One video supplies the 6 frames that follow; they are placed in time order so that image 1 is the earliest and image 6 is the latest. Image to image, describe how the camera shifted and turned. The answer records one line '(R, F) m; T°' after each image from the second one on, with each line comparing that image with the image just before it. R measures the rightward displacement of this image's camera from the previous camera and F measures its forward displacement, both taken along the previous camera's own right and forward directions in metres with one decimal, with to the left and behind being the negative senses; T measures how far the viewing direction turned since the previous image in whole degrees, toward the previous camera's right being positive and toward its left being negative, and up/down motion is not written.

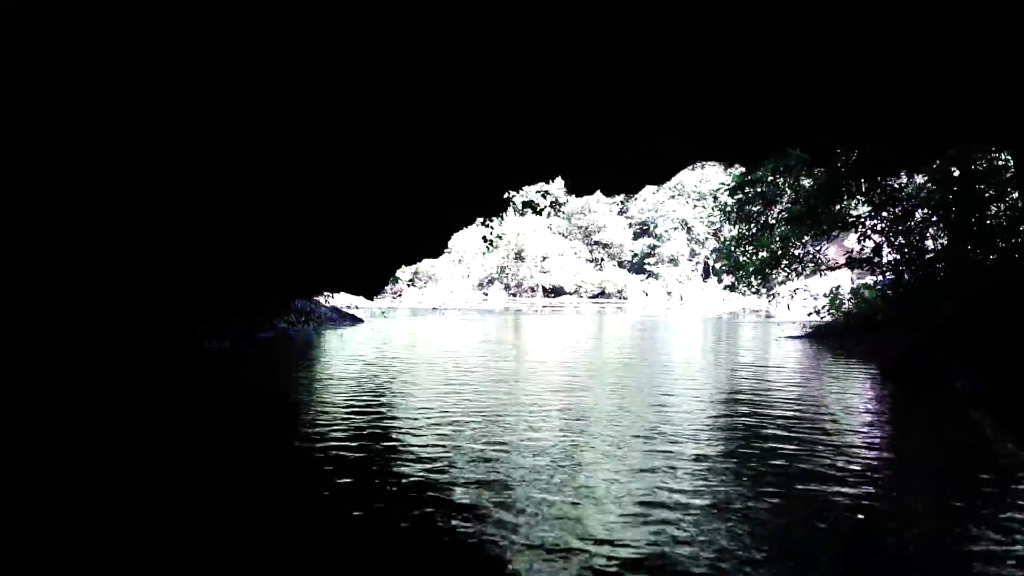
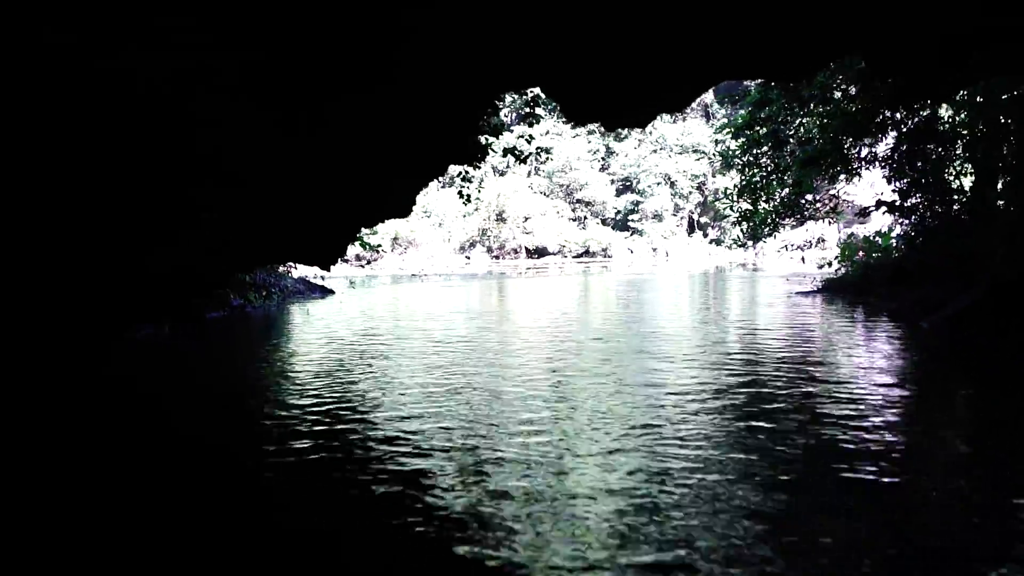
(0.0, +0.9) m; +1°
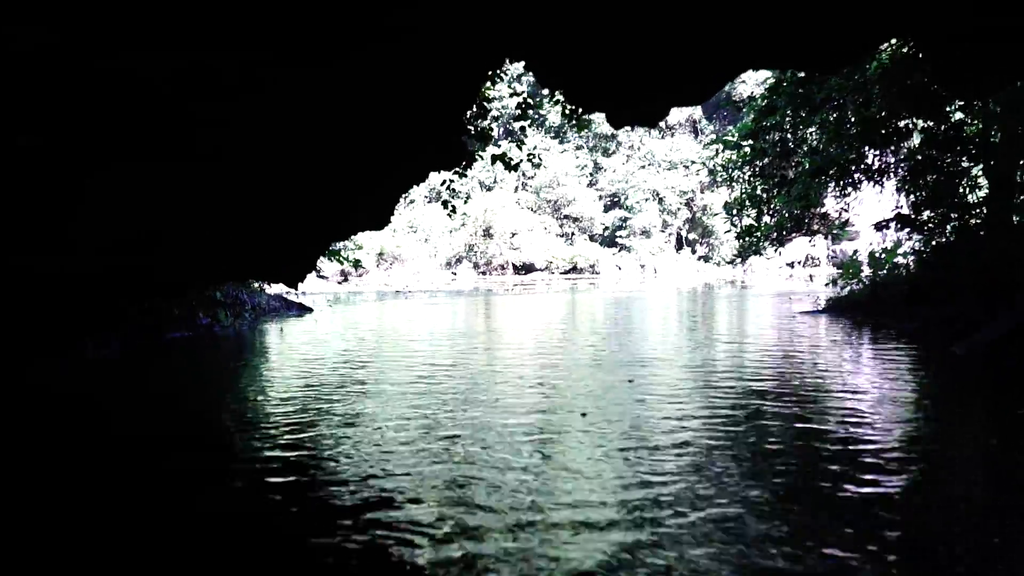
(0.0, +0.5) m; +1°
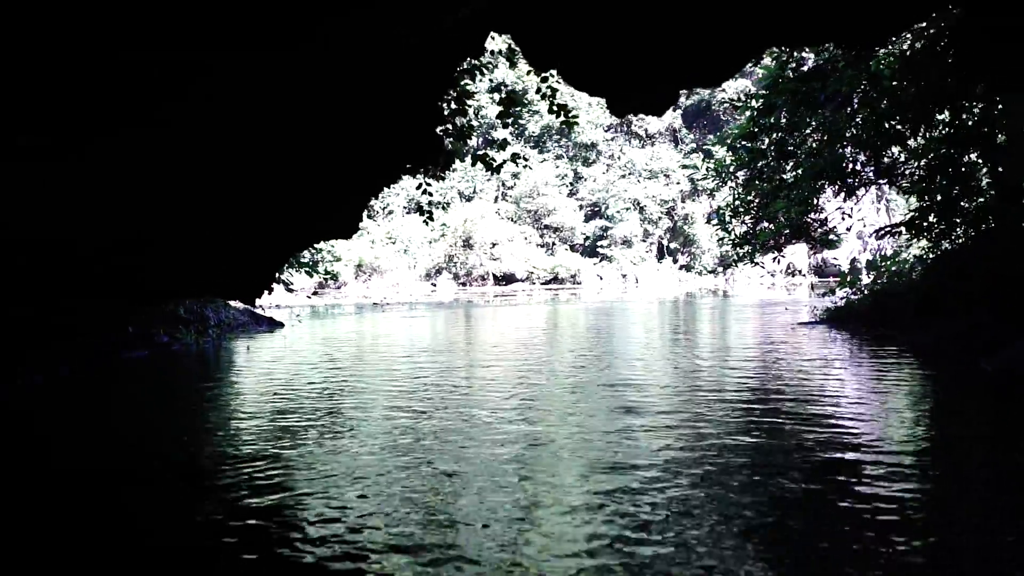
(0.0, +0.5) m; +1°
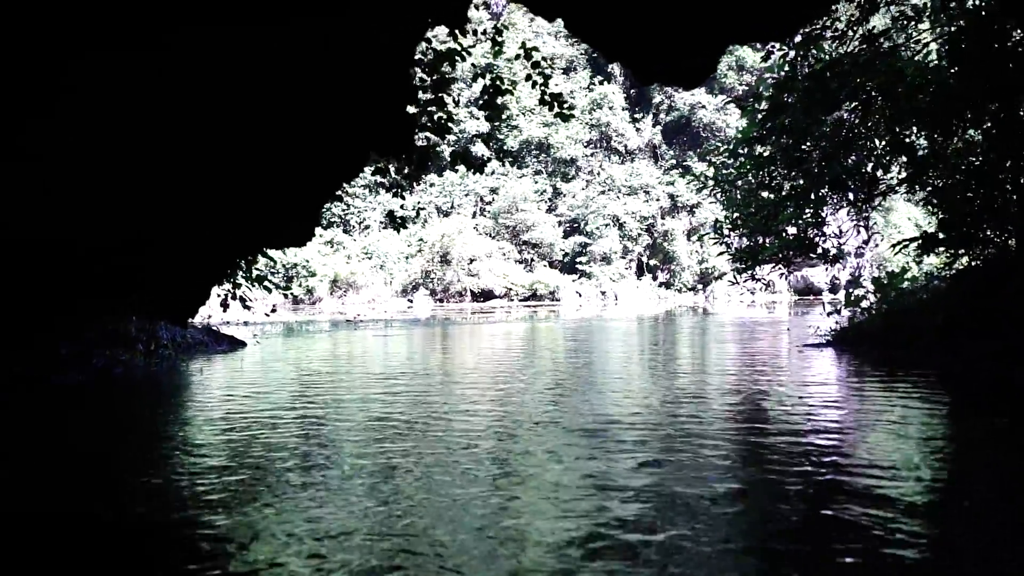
(0.0, +0.6) m; +2°
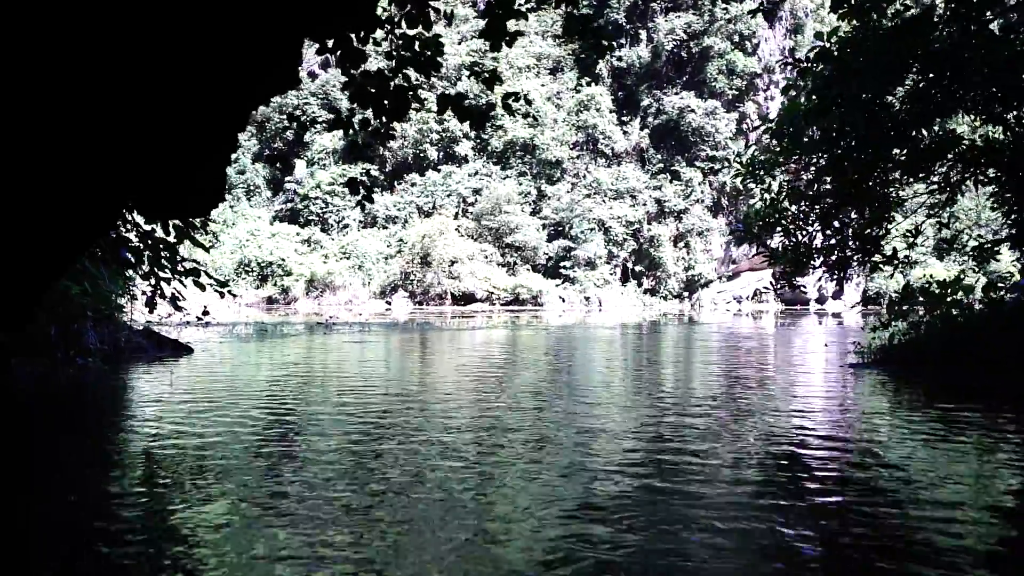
(-0.1, +1.1) m; +1°
